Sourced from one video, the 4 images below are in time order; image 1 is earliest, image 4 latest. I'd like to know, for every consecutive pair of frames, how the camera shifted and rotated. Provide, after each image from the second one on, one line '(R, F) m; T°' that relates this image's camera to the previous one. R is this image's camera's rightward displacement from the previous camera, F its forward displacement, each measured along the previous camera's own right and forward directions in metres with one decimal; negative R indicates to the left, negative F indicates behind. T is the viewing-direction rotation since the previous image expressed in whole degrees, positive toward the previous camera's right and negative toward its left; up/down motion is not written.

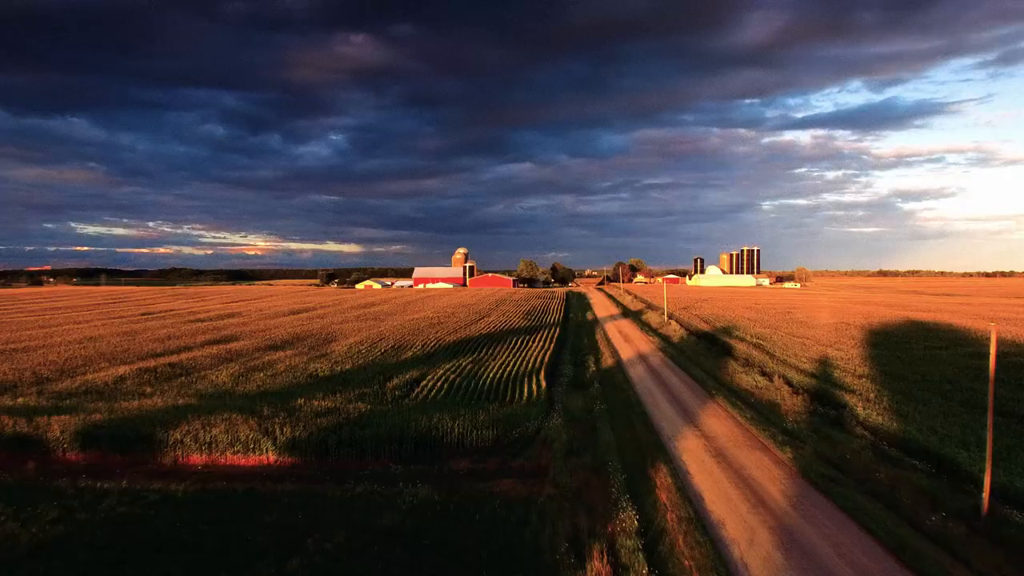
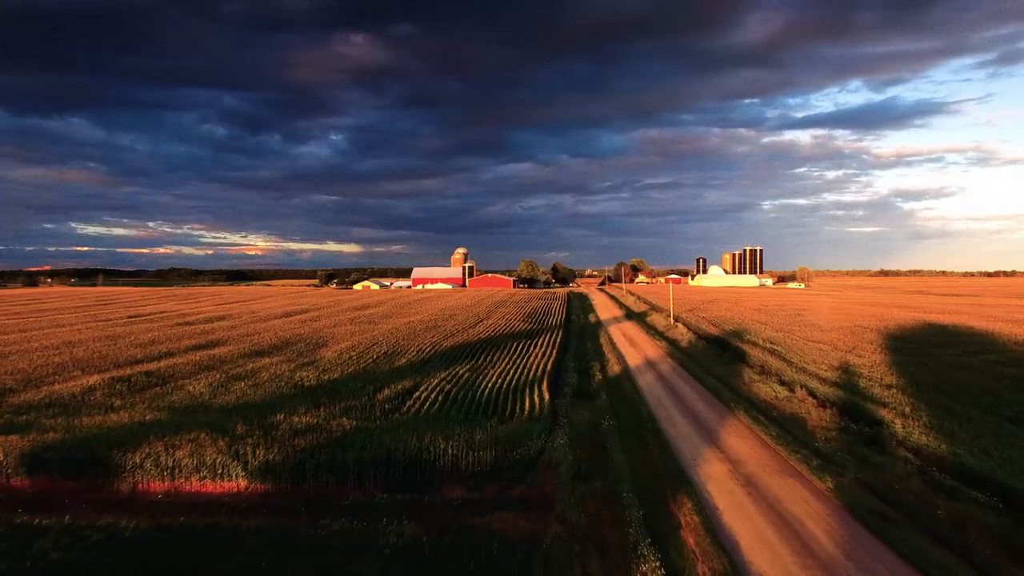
(0.0, +1.4) m; 0°
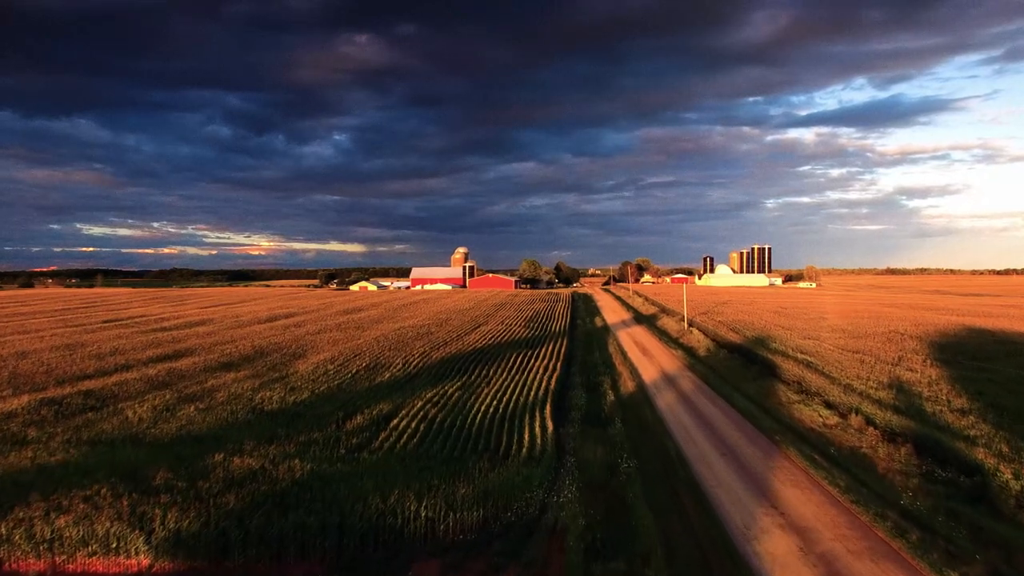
(+0.2, +2.9) m; 0°
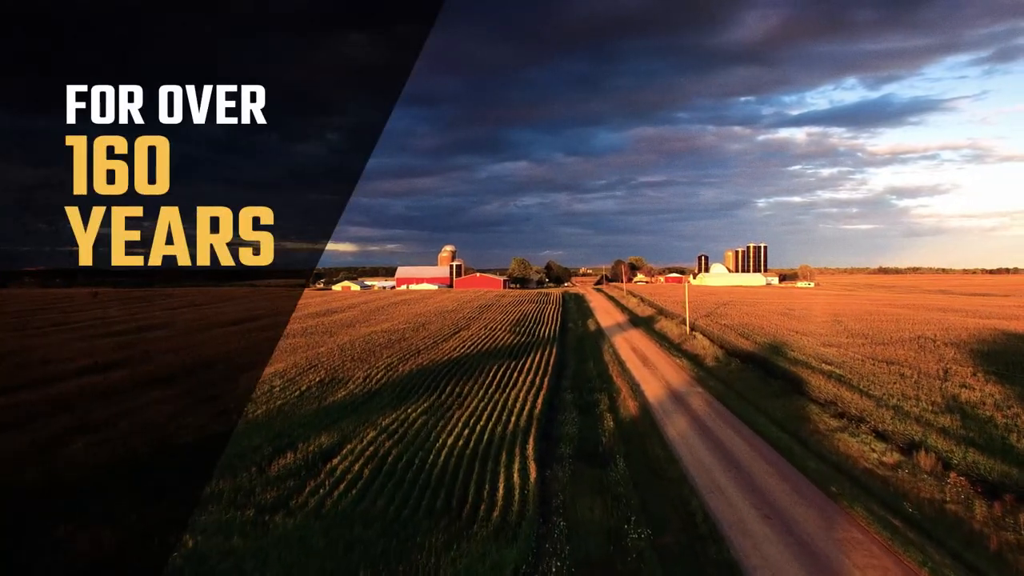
(+0.4, +3.3) m; +1°
